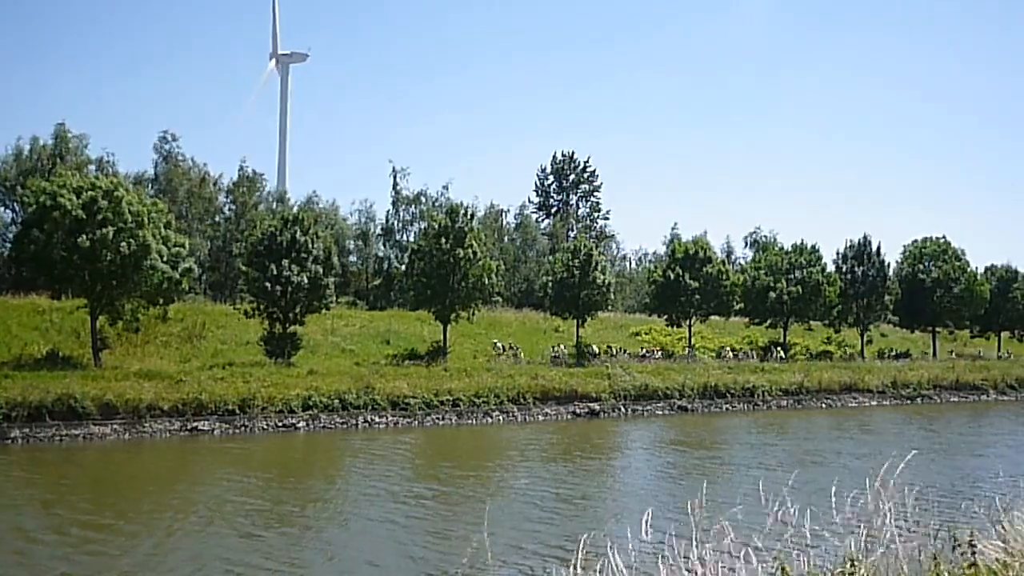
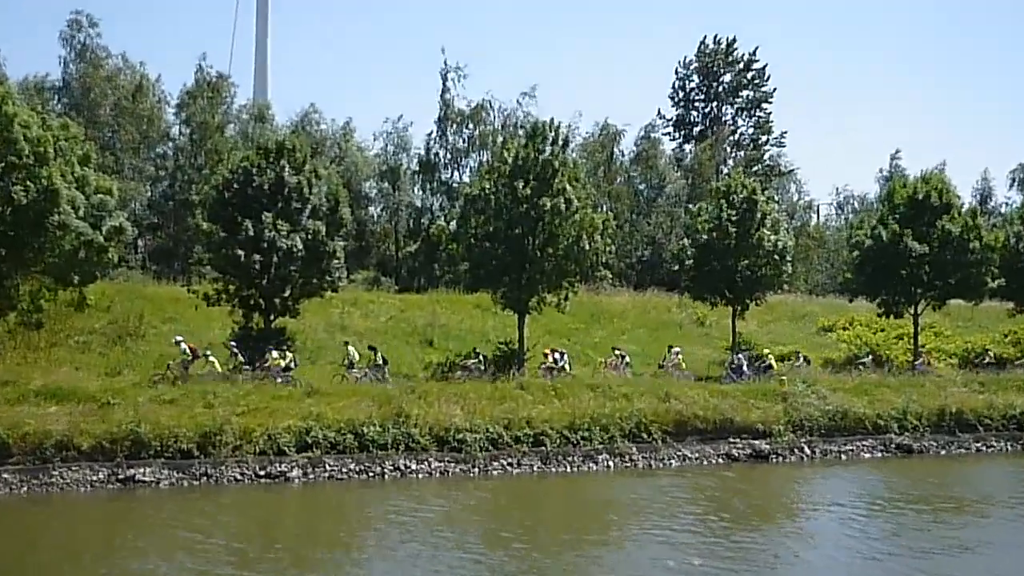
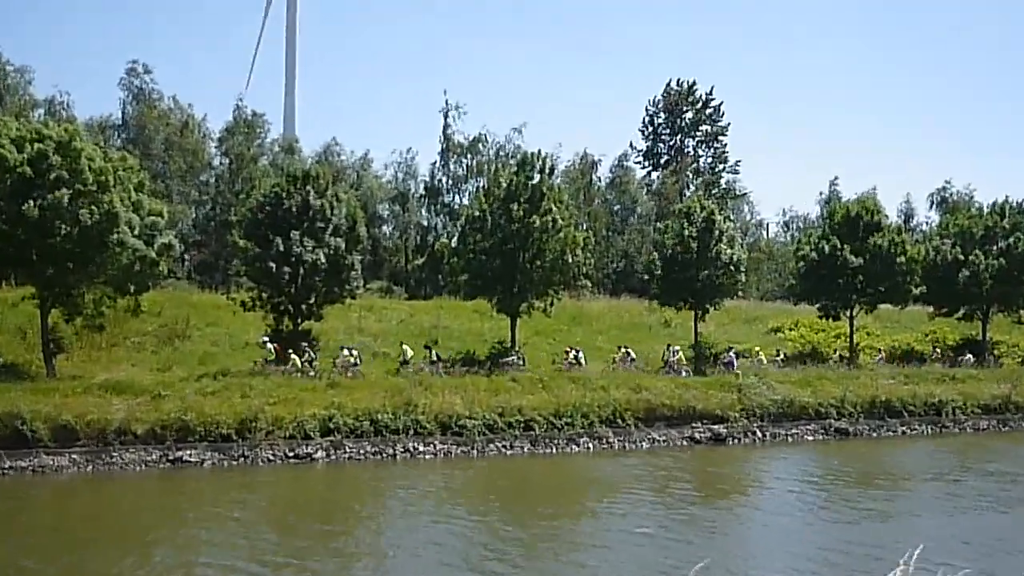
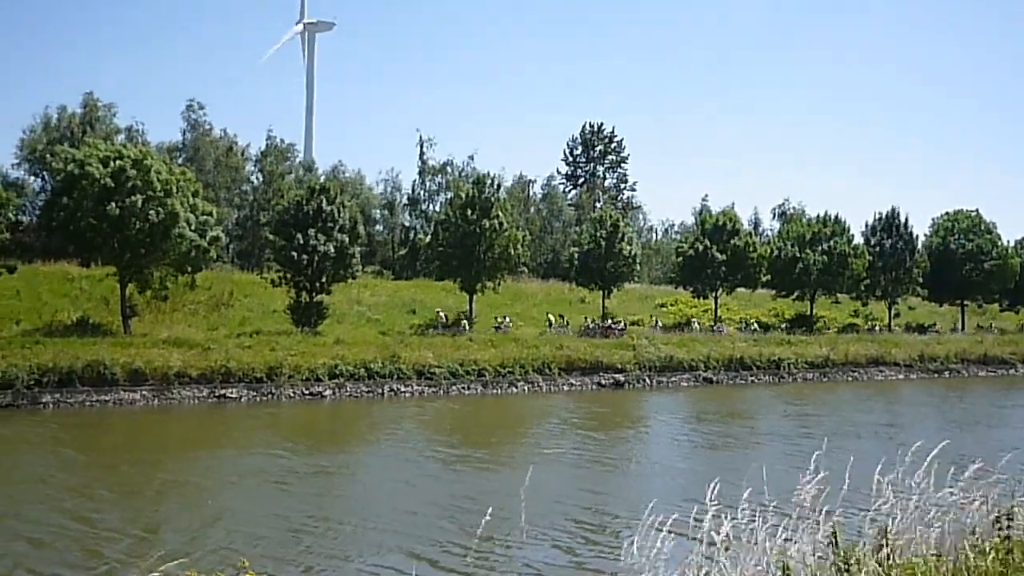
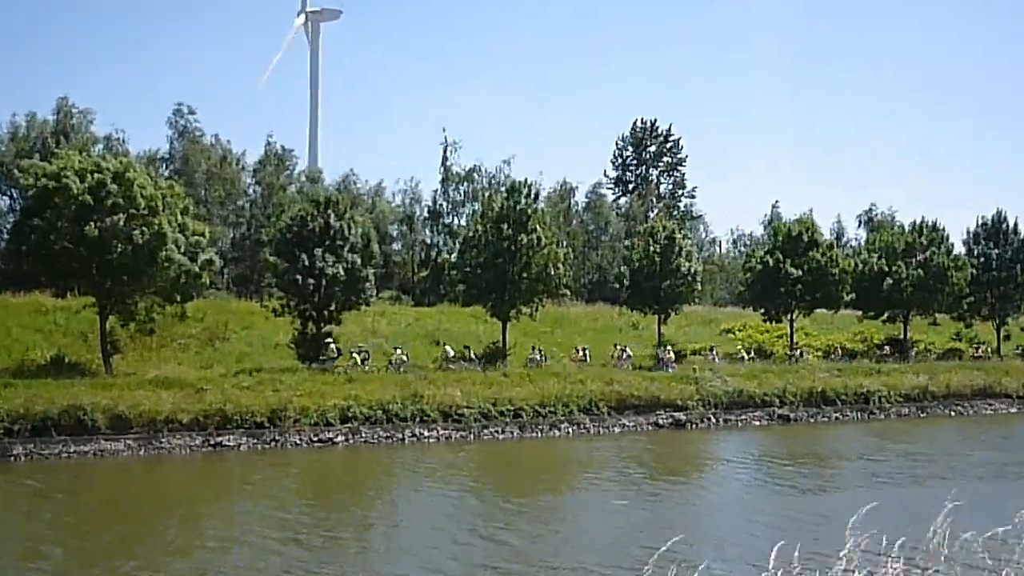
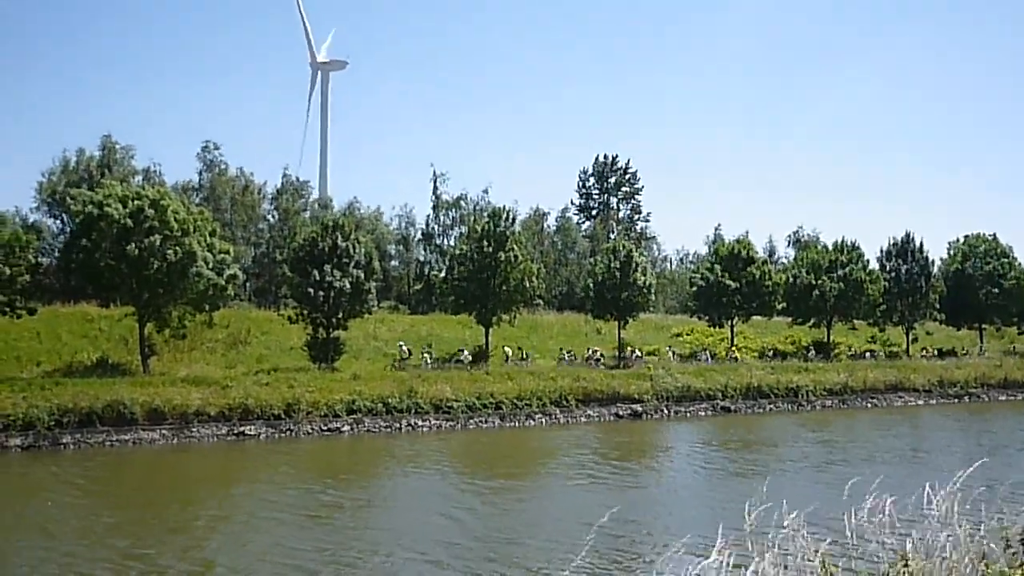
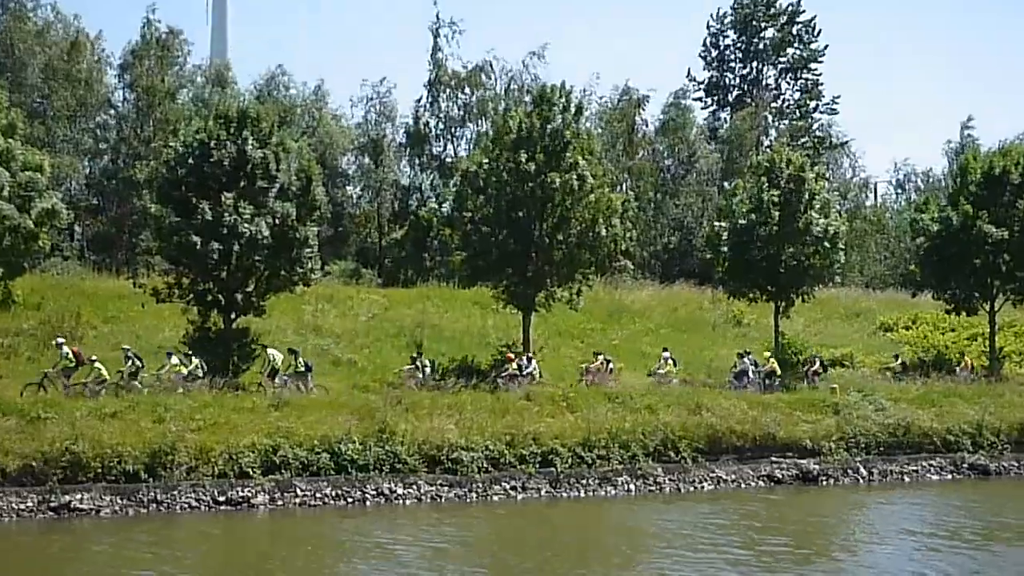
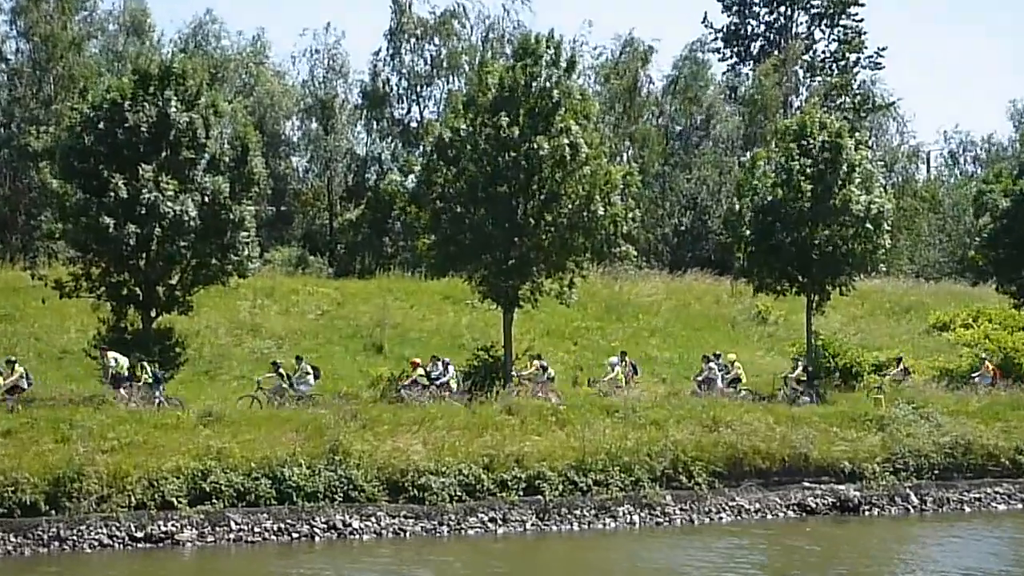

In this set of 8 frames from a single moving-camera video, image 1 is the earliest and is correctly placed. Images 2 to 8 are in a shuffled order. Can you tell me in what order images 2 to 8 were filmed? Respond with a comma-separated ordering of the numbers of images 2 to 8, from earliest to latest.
4, 6, 5, 3, 2, 7, 8
